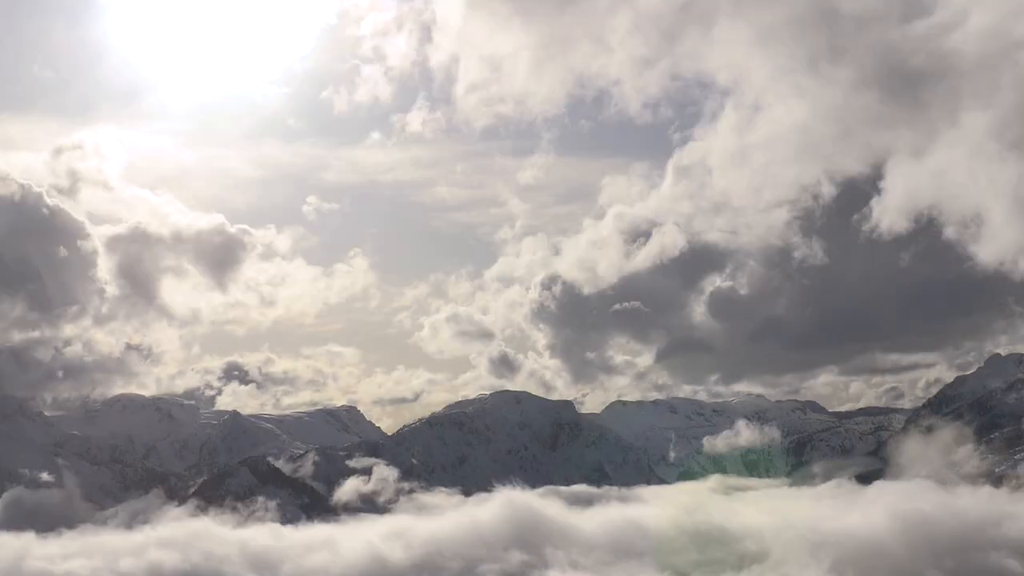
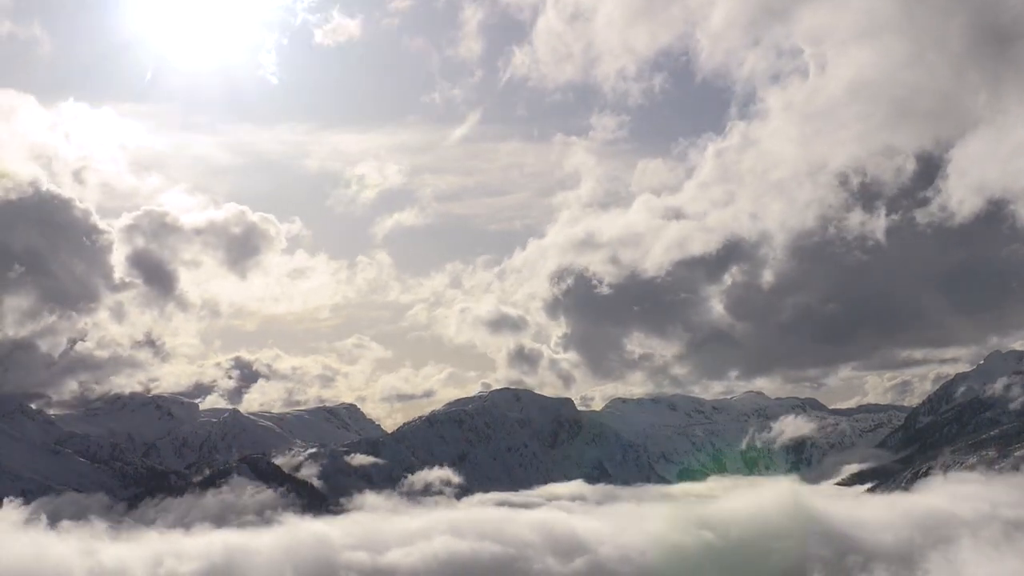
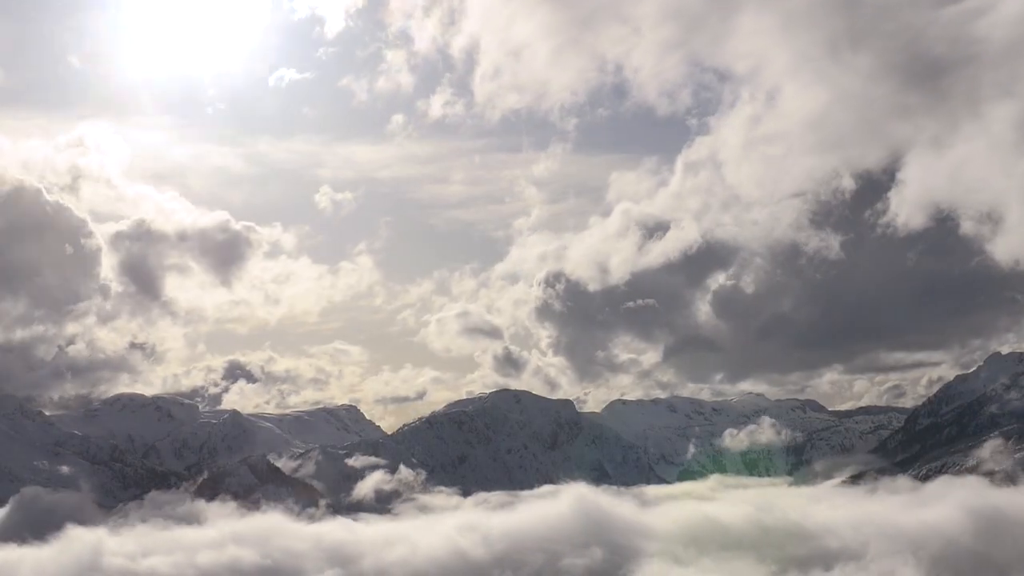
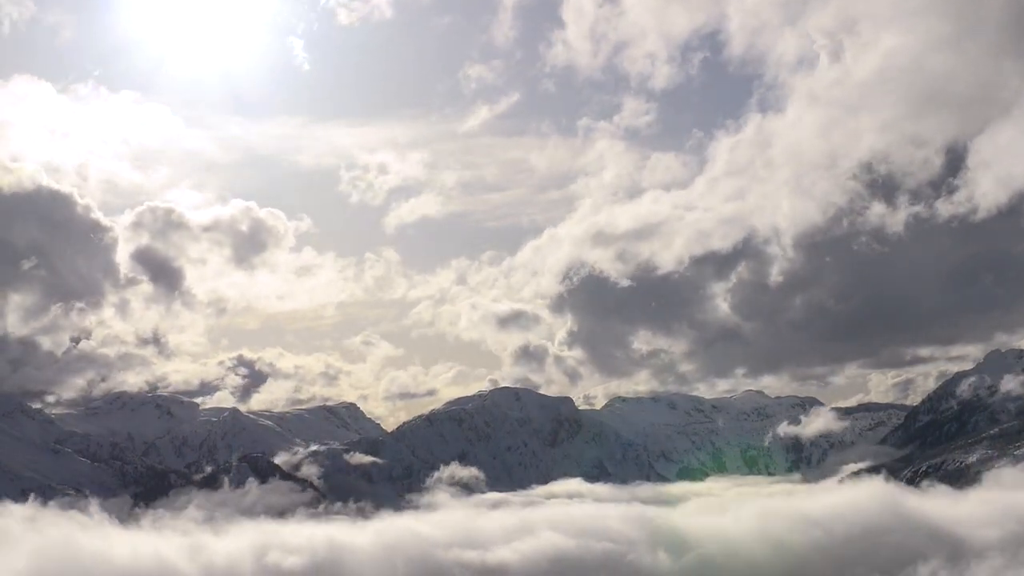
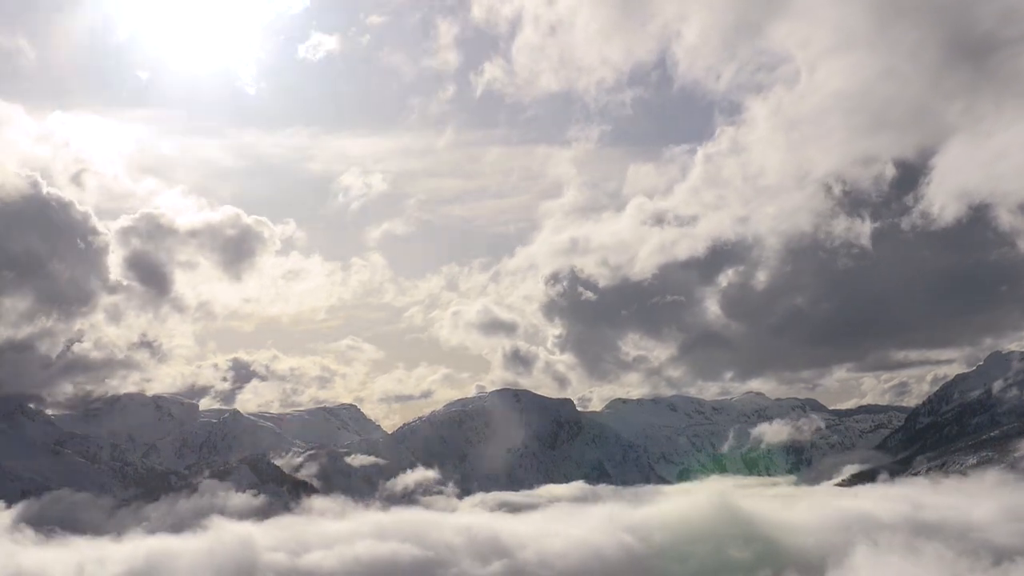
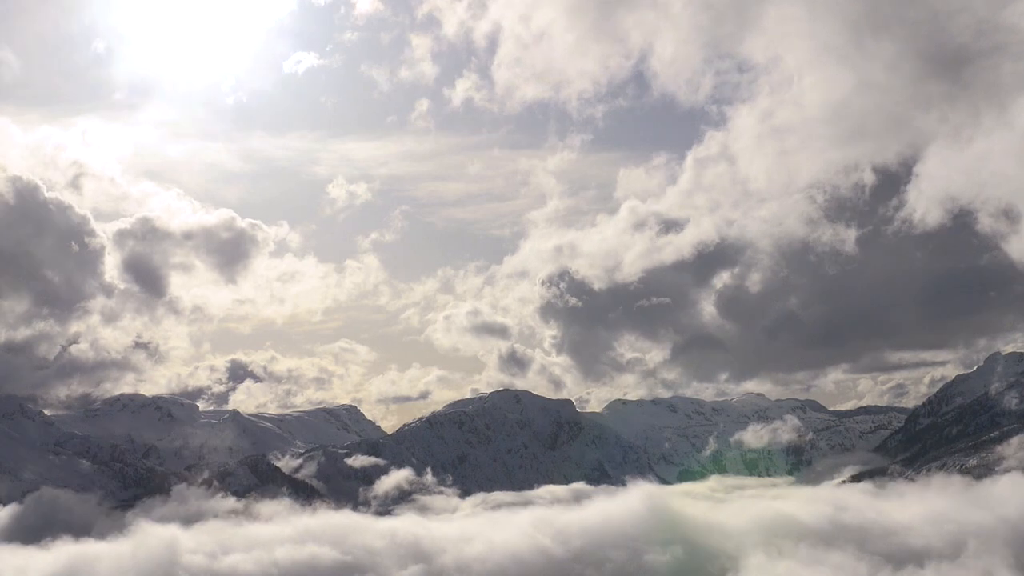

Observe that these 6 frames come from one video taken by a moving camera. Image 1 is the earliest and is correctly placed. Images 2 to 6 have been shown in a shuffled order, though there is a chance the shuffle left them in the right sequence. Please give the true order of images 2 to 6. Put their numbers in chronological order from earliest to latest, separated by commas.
3, 6, 5, 2, 4
